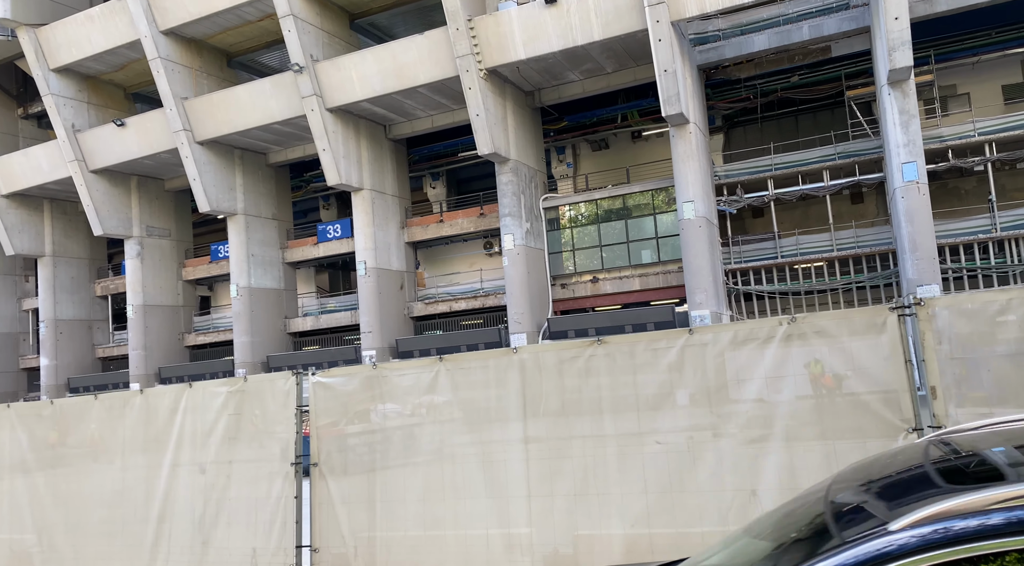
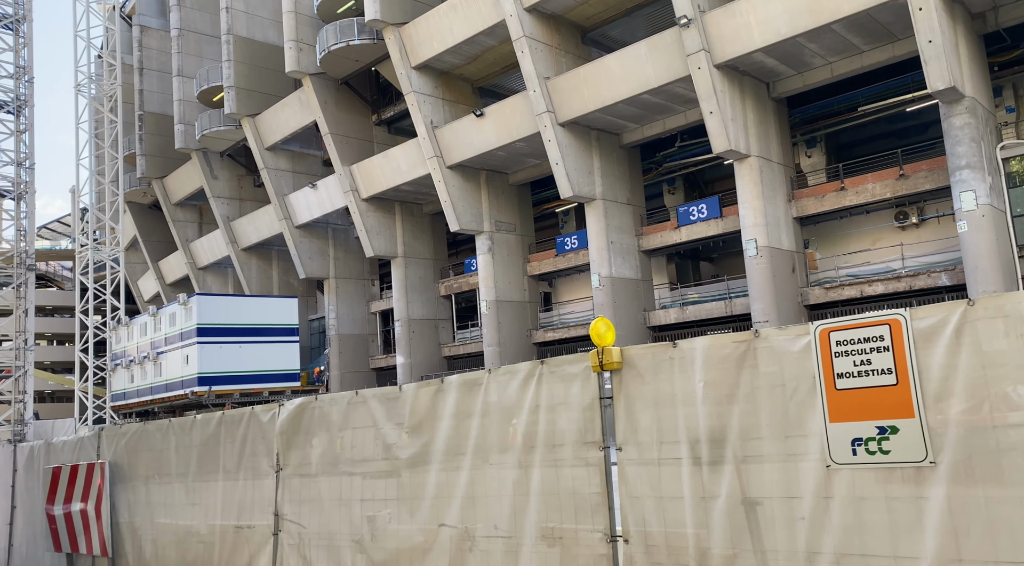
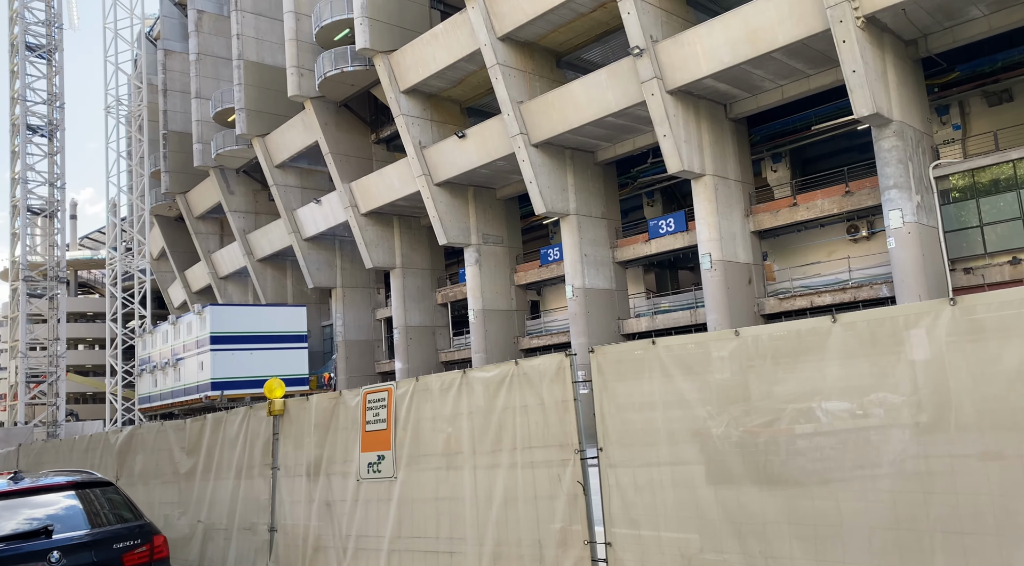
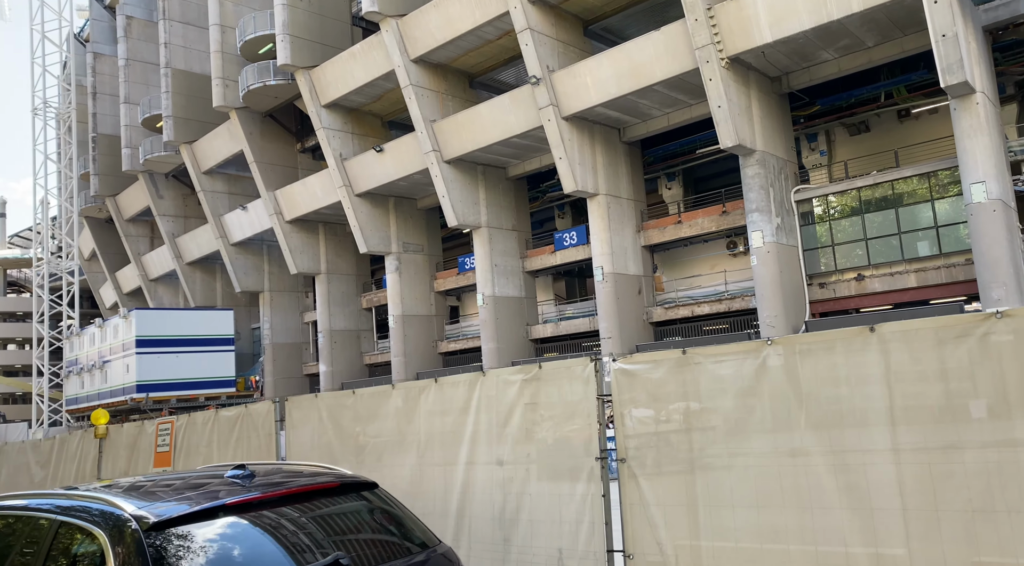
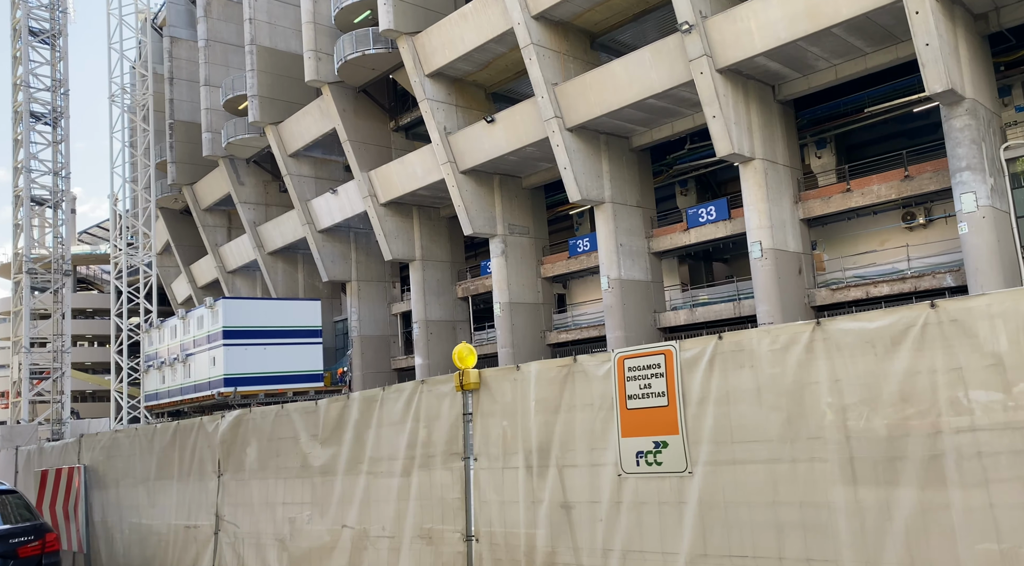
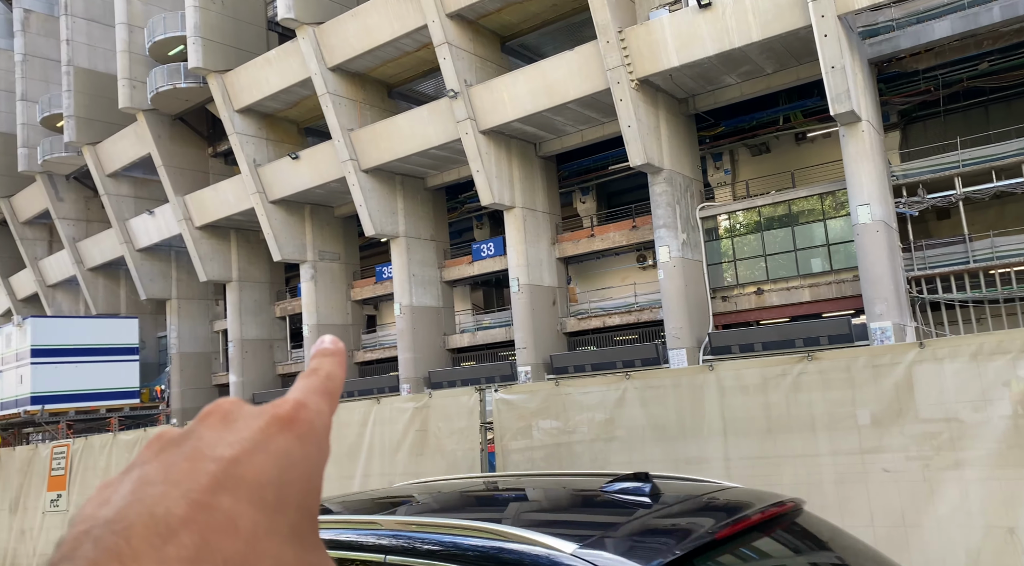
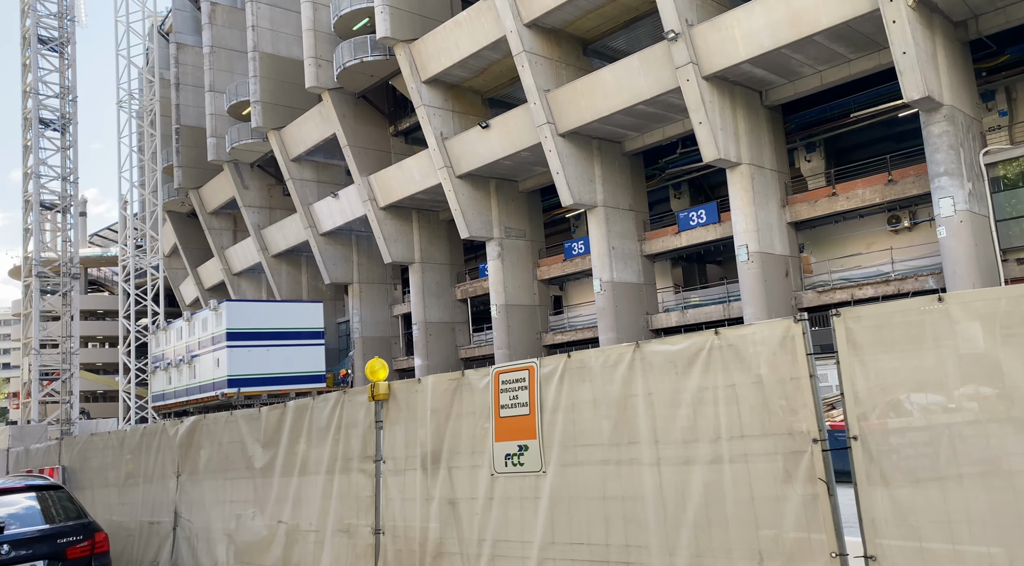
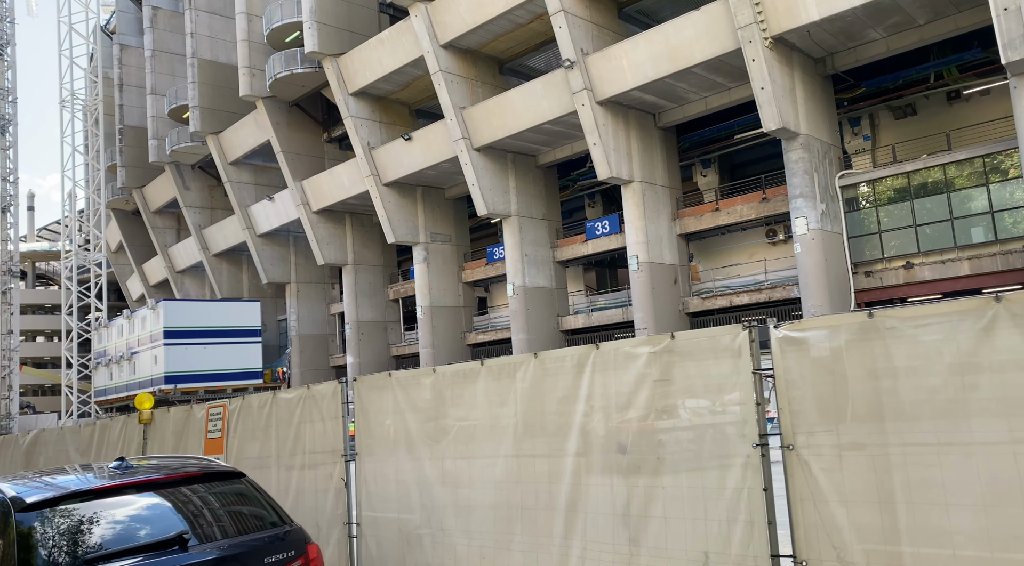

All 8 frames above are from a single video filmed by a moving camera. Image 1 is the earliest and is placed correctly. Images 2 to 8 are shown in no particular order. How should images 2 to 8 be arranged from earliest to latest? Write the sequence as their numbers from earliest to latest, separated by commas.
6, 4, 8, 3, 7, 5, 2
